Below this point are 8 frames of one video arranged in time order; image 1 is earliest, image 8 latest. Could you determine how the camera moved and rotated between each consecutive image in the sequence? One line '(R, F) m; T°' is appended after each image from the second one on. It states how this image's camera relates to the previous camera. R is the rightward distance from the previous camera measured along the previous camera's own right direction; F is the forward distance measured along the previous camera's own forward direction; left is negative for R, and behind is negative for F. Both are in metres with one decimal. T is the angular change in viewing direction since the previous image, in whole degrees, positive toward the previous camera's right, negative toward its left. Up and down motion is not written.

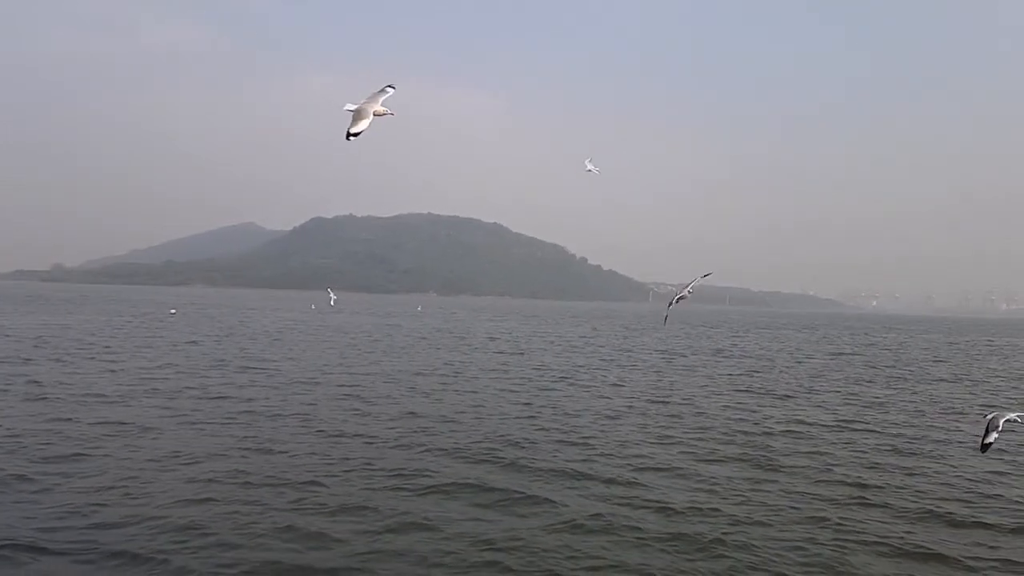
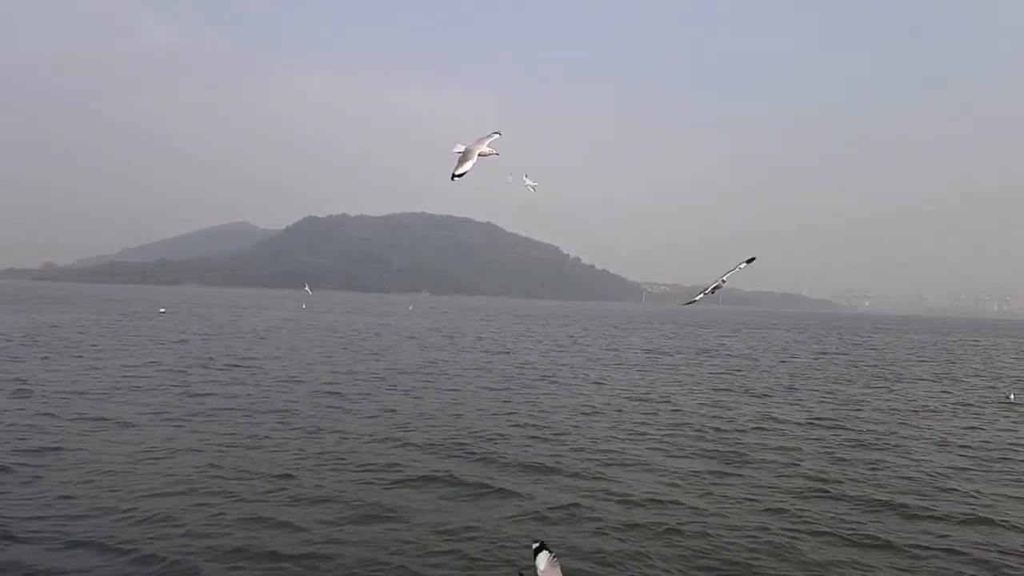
(+0.5, -0.4) m; +1°
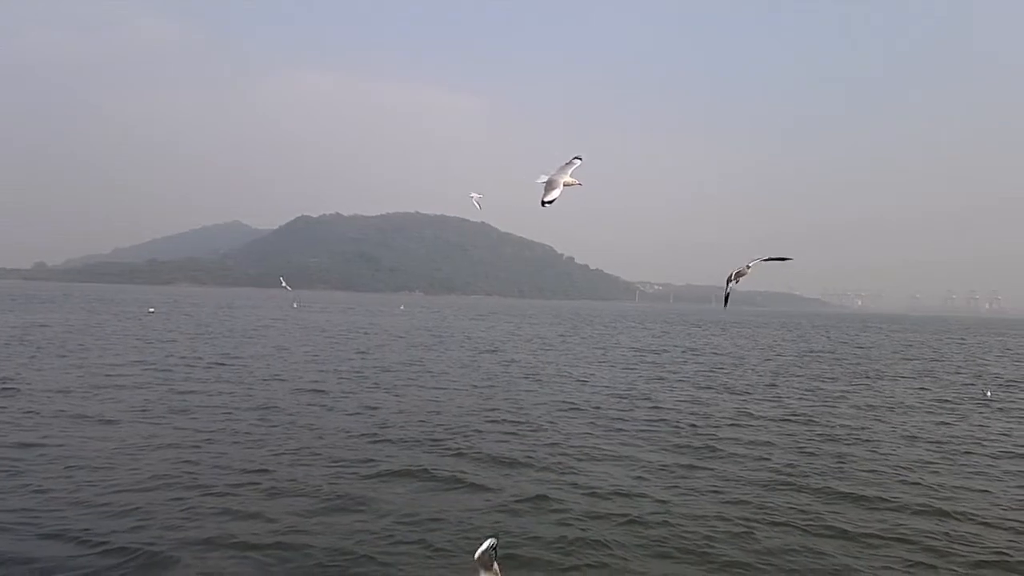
(+0.4, -0.3) m; +1°
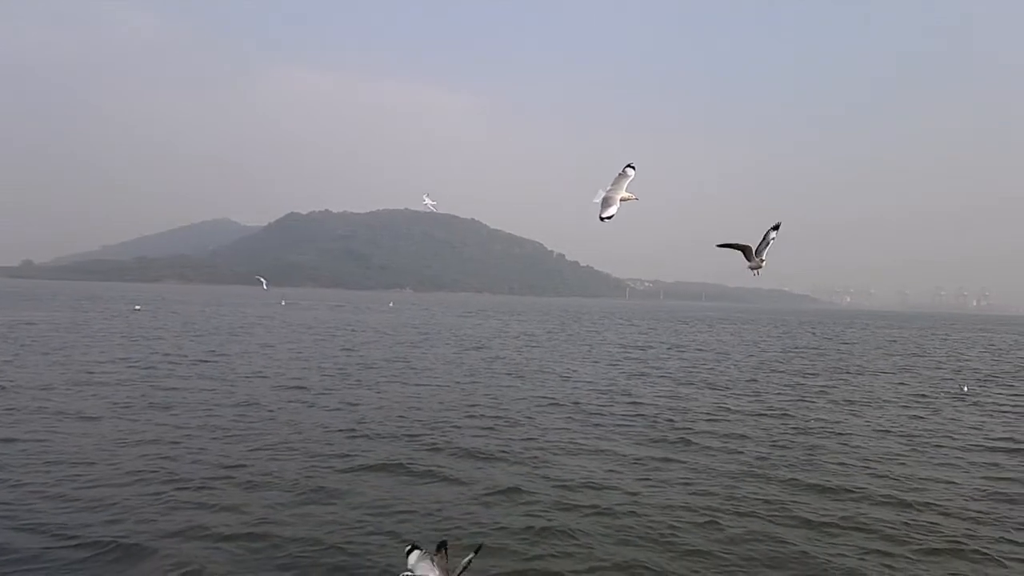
(+0.3, -0.2) m; +1°
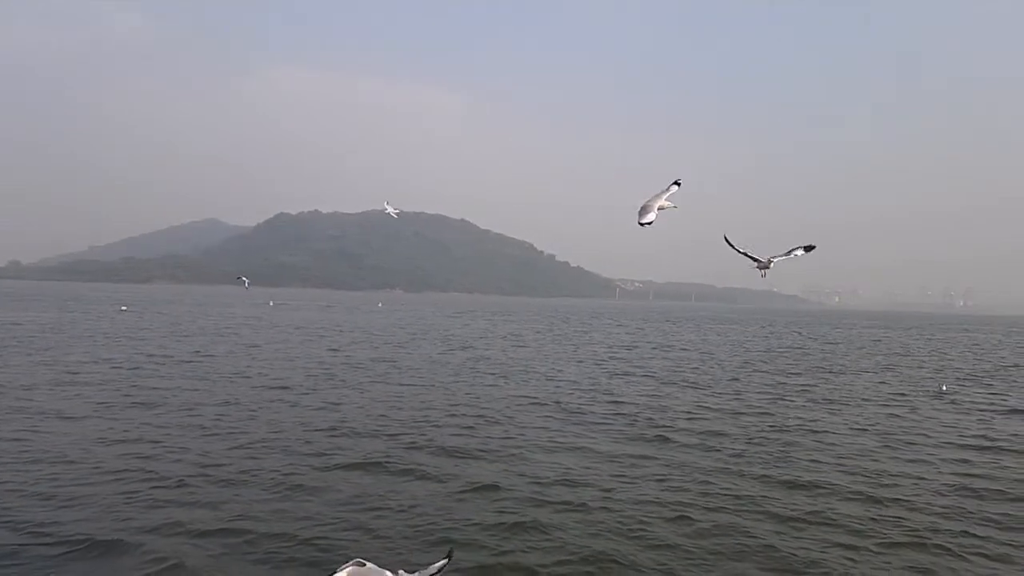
(+0.3, -0.2) m; +1°
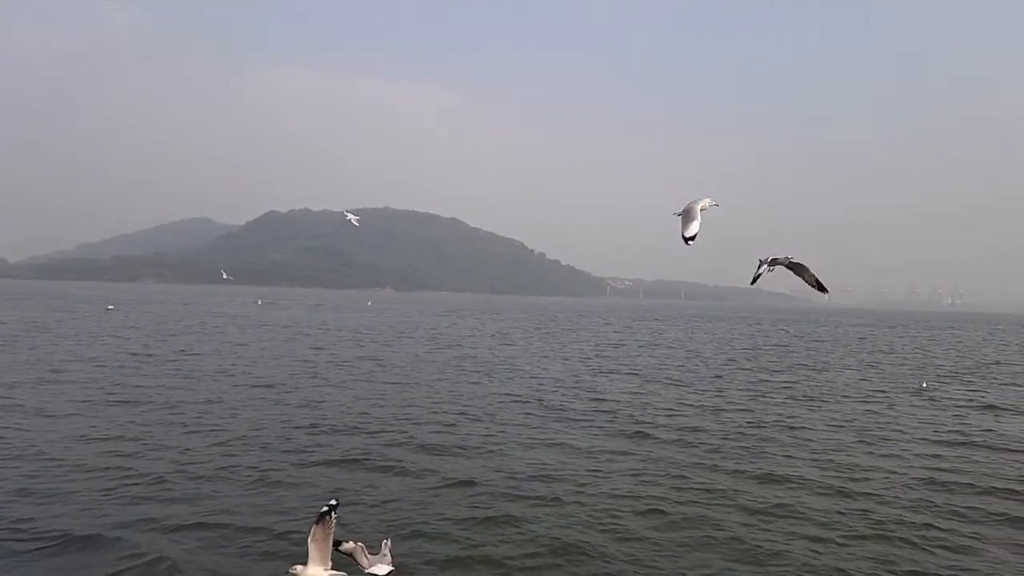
(+0.3, -0.2) m; +1°
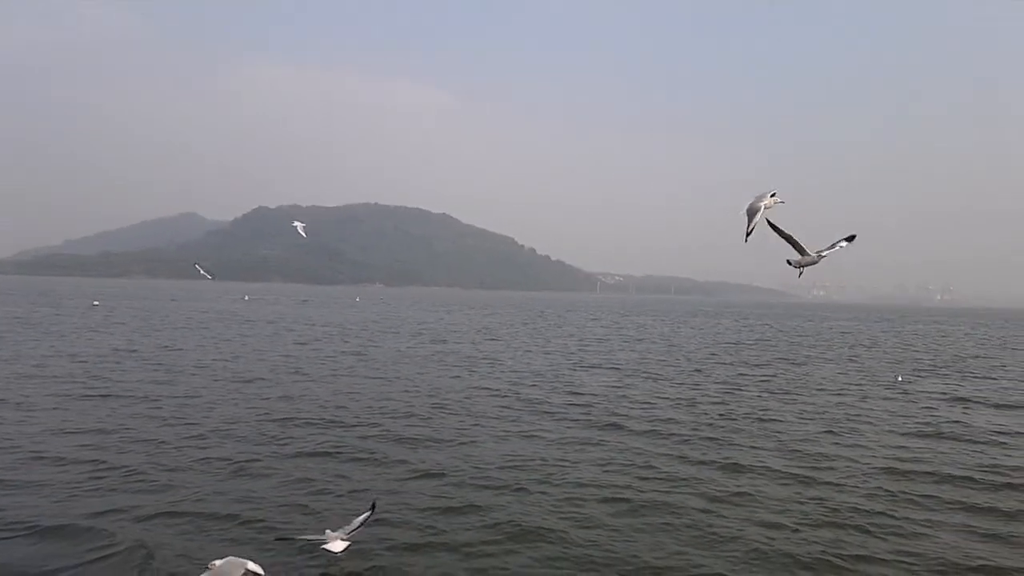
(+0.4, -0.3) m; +1°
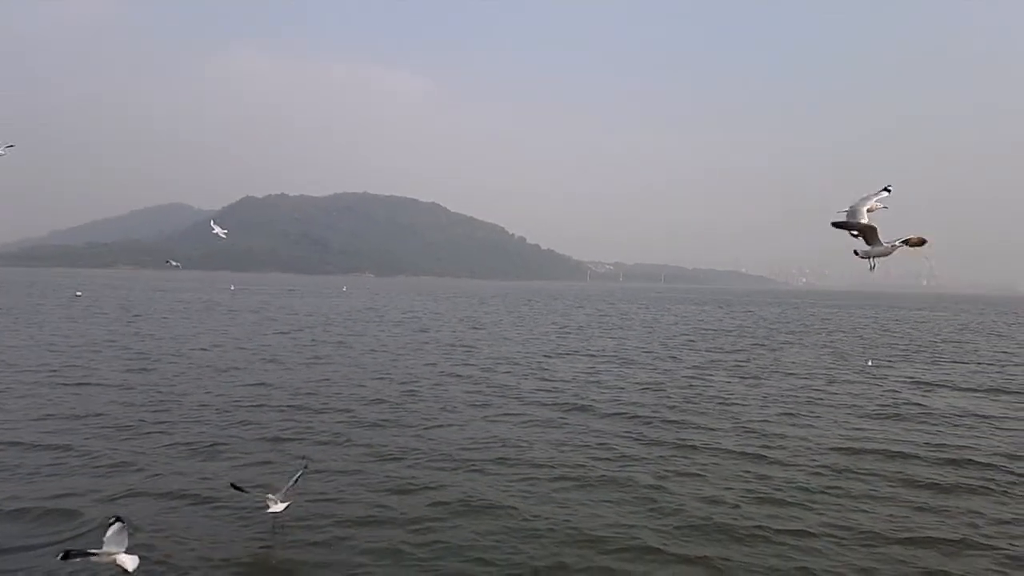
(+0.7, -0.4) m; +1°
